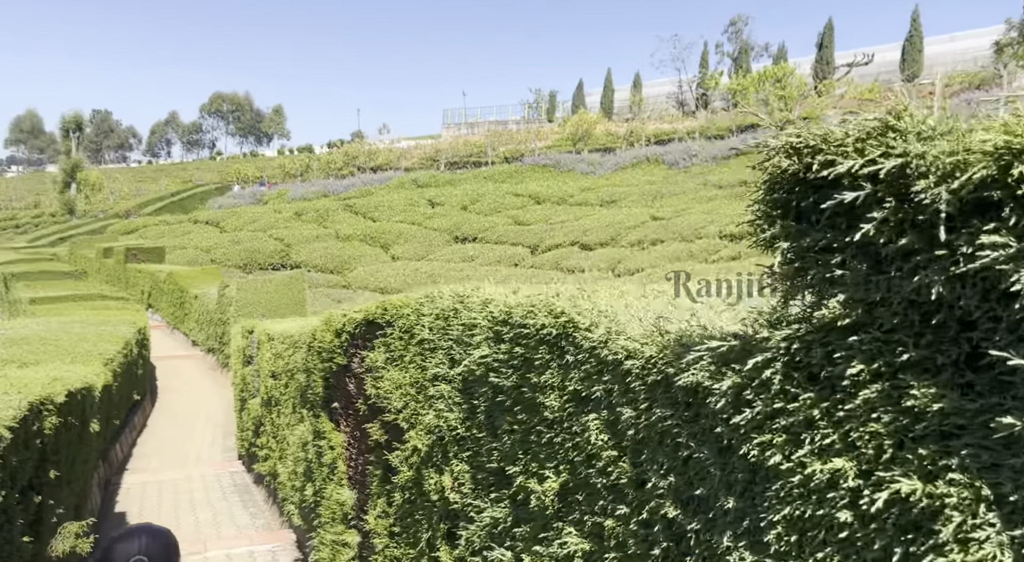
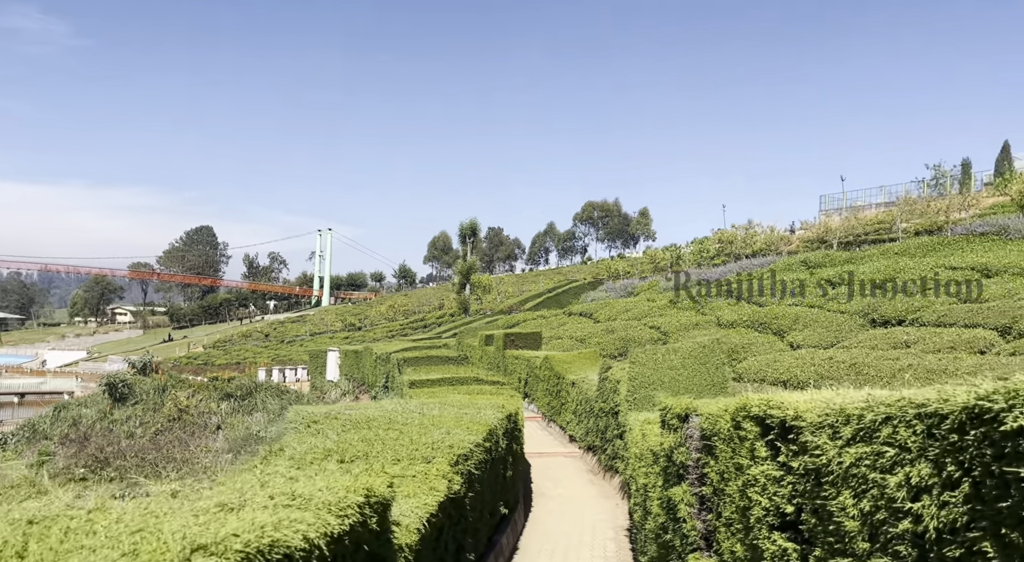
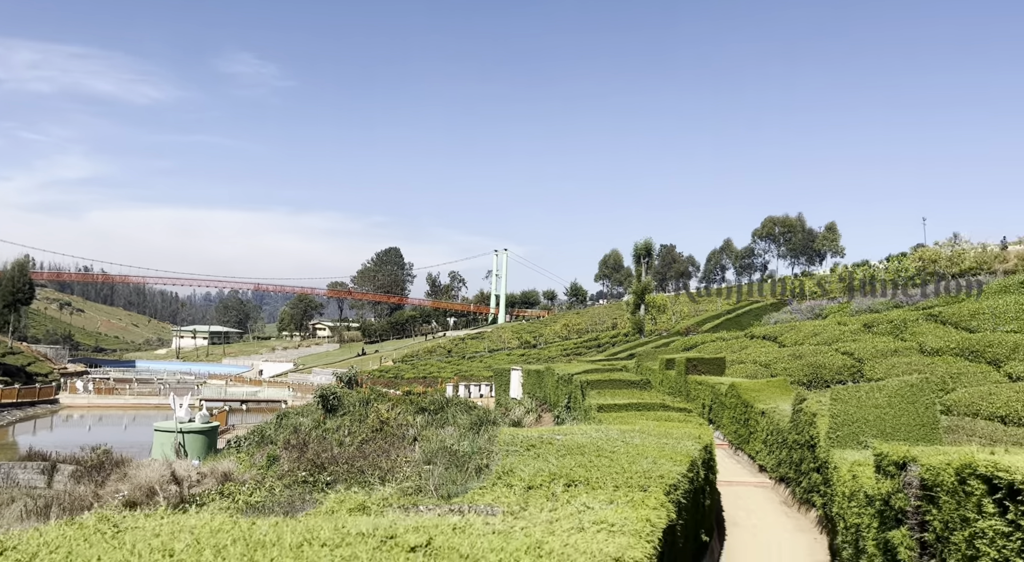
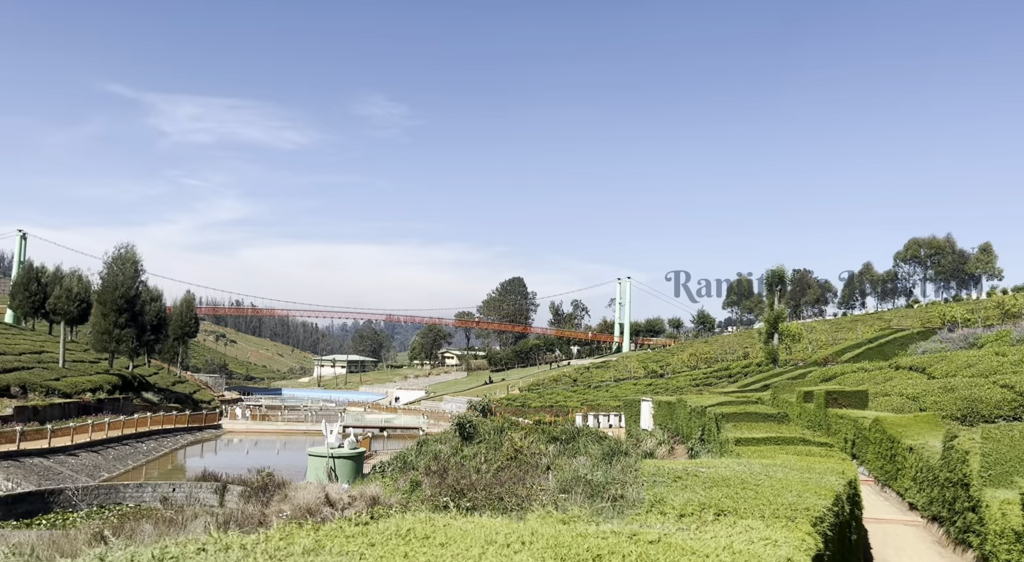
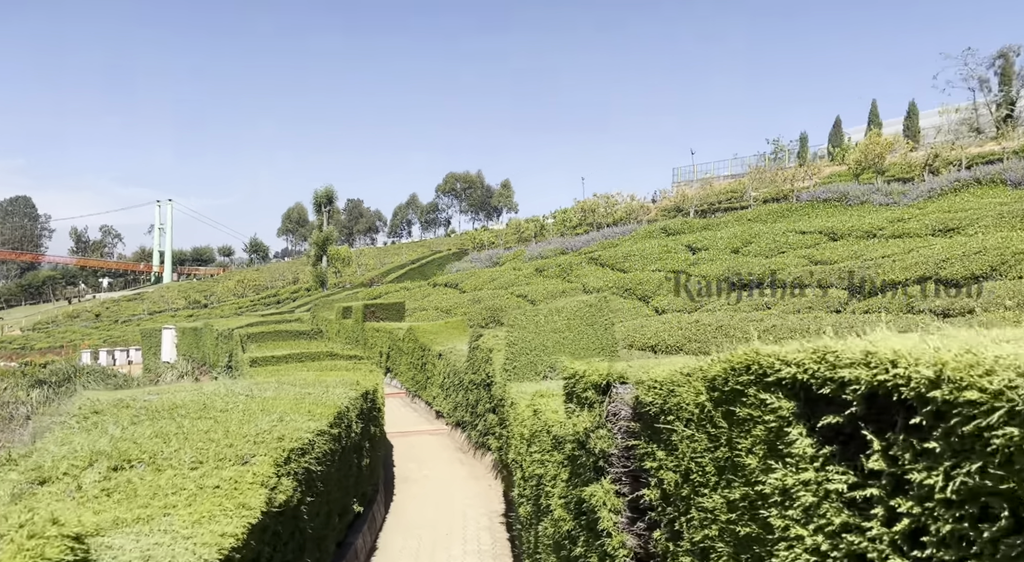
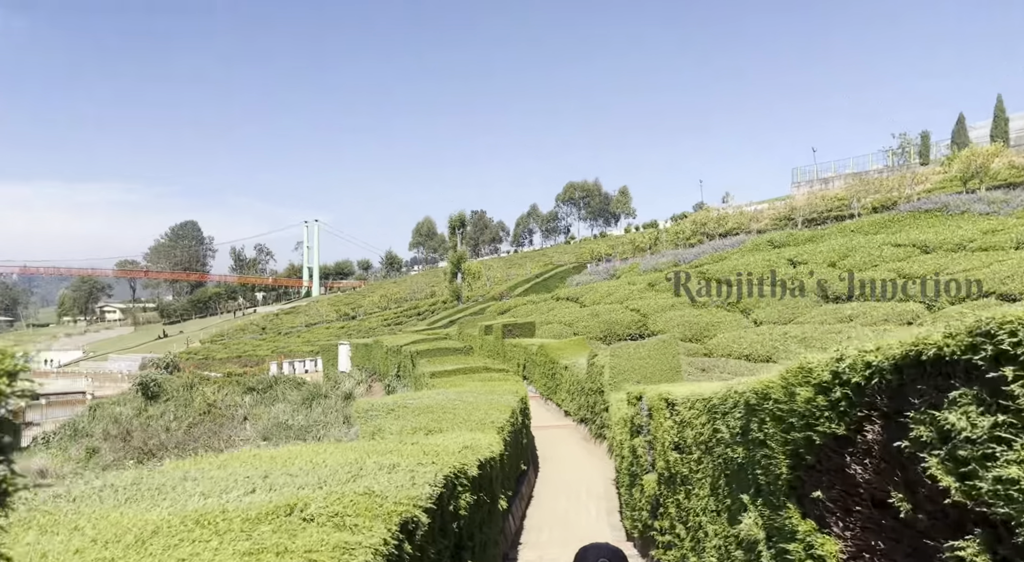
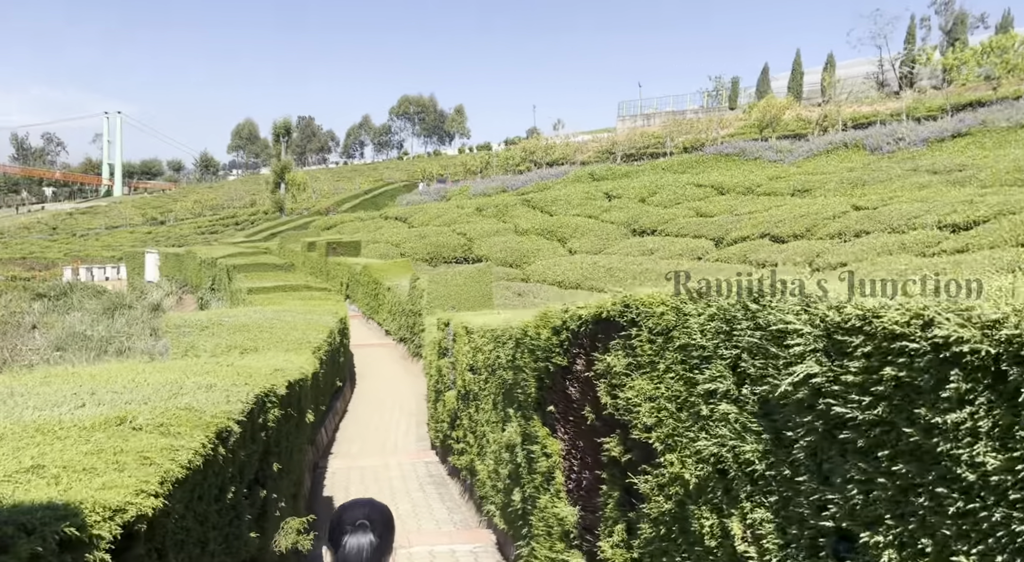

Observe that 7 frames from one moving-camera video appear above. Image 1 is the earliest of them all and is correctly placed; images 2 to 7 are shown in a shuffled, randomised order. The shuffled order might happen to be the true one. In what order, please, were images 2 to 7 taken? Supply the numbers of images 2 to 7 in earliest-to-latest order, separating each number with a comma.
7, 6, 4, 3, 2, 5
